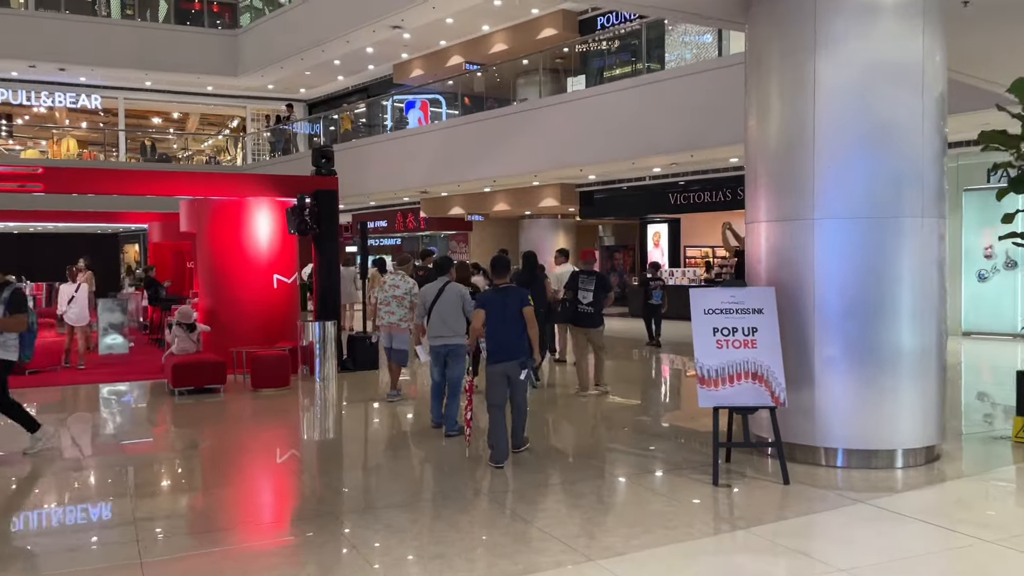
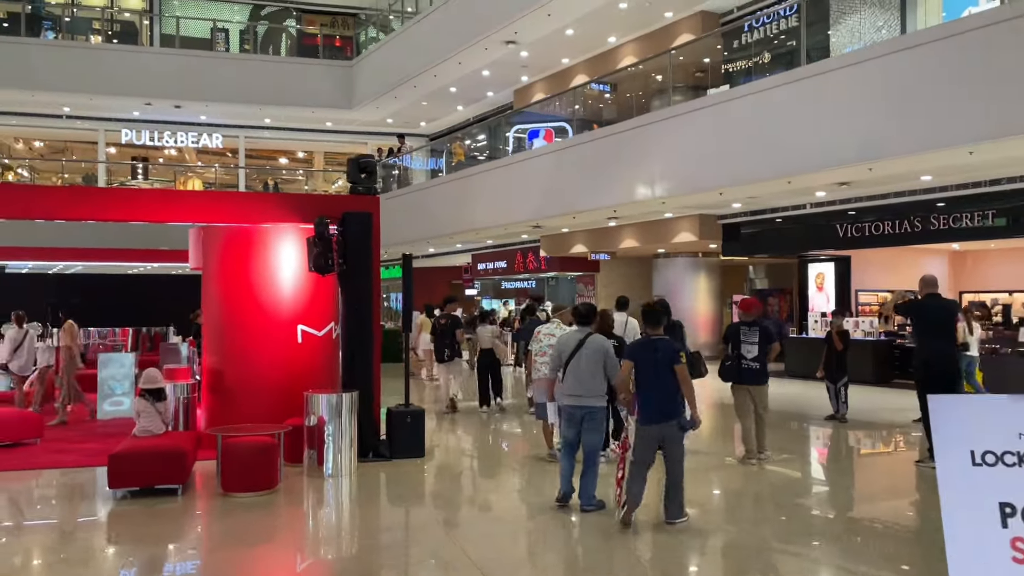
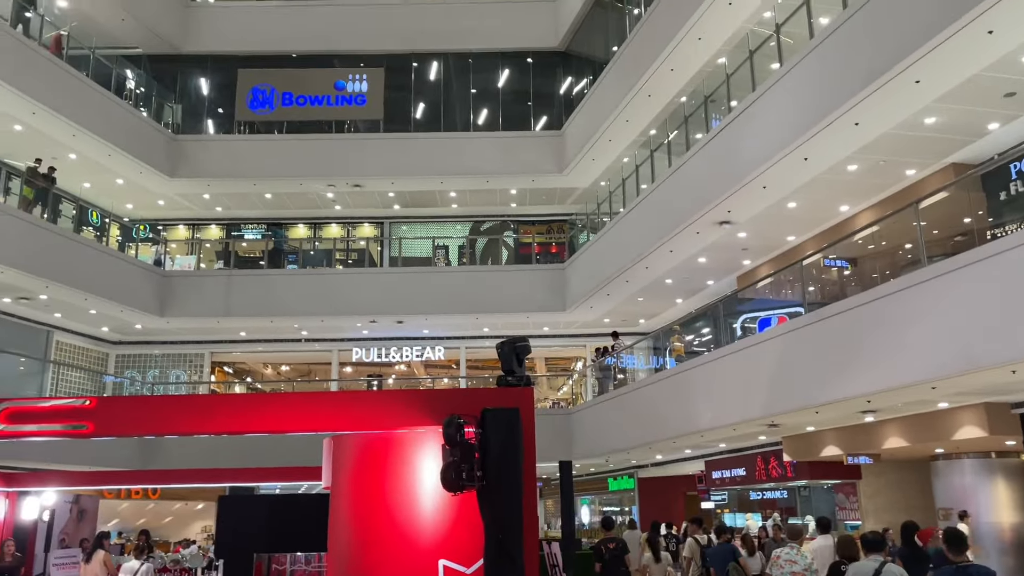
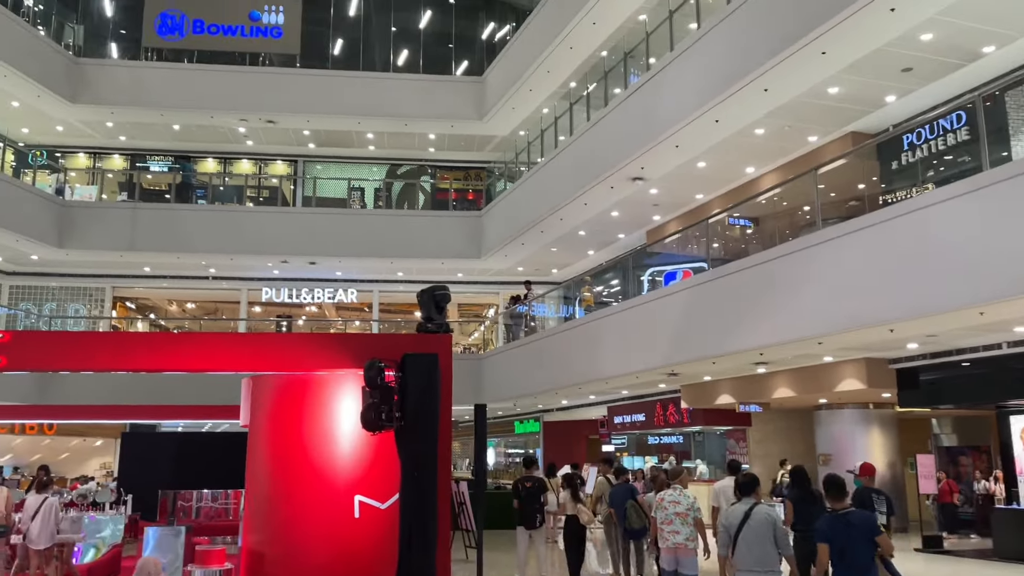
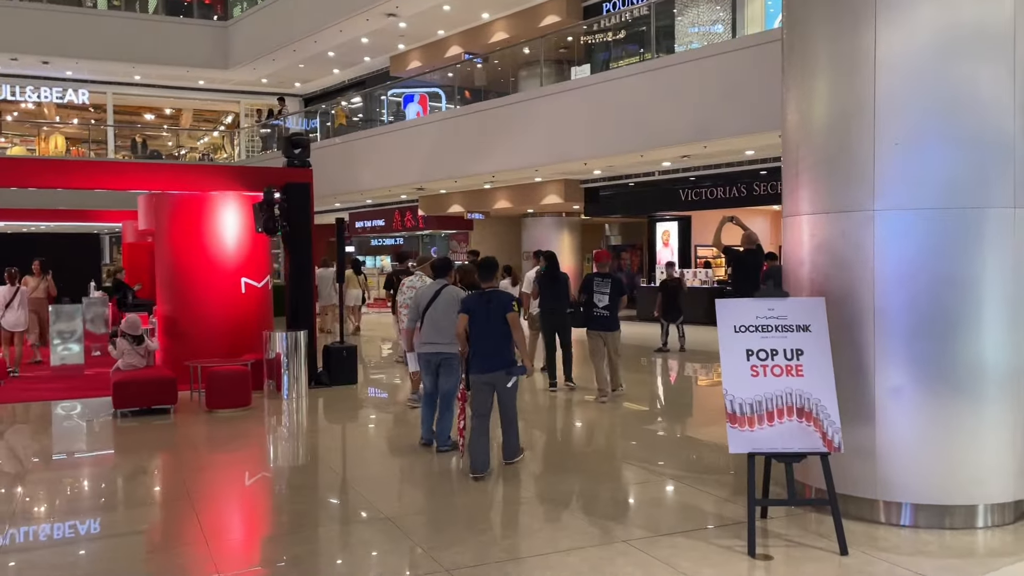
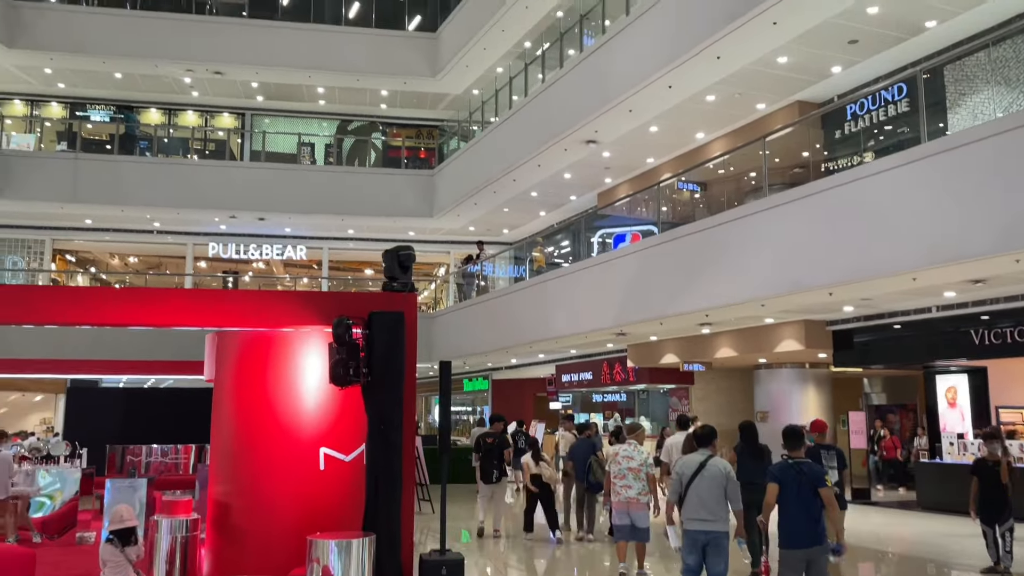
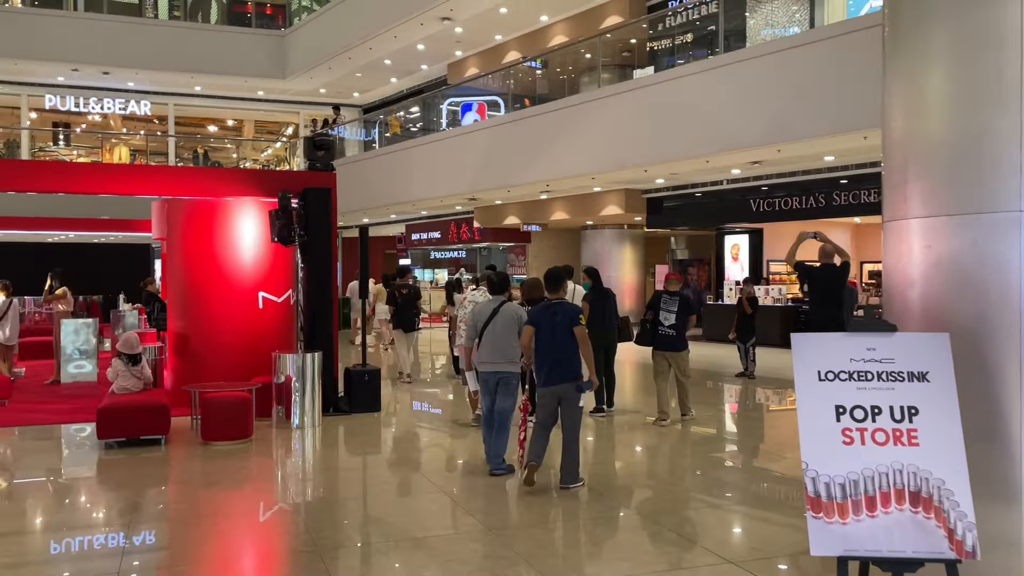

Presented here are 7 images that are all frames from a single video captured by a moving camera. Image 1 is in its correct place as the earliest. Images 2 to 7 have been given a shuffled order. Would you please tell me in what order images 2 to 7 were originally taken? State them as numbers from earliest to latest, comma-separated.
5, 7, 2, 6, 4, 3
